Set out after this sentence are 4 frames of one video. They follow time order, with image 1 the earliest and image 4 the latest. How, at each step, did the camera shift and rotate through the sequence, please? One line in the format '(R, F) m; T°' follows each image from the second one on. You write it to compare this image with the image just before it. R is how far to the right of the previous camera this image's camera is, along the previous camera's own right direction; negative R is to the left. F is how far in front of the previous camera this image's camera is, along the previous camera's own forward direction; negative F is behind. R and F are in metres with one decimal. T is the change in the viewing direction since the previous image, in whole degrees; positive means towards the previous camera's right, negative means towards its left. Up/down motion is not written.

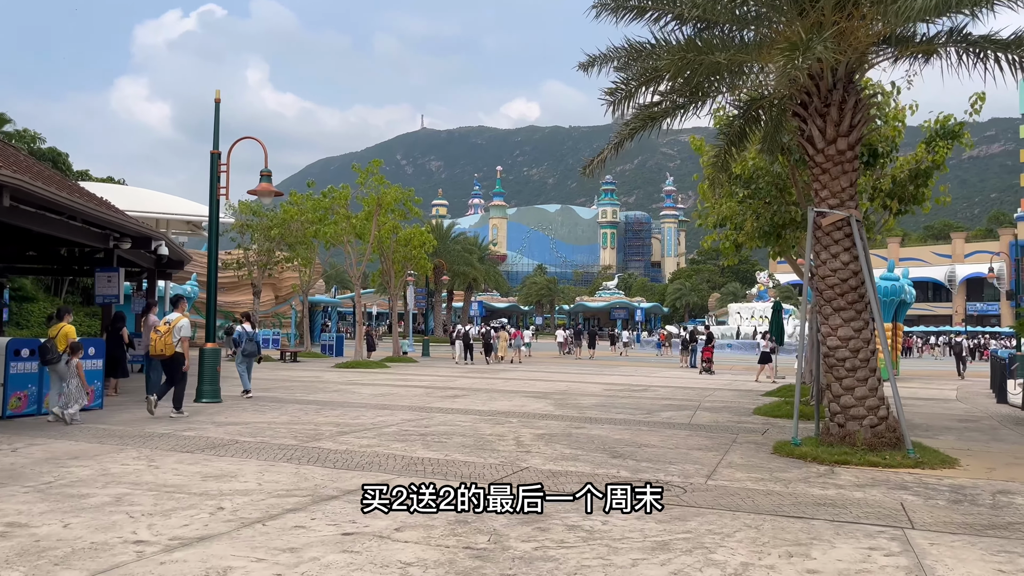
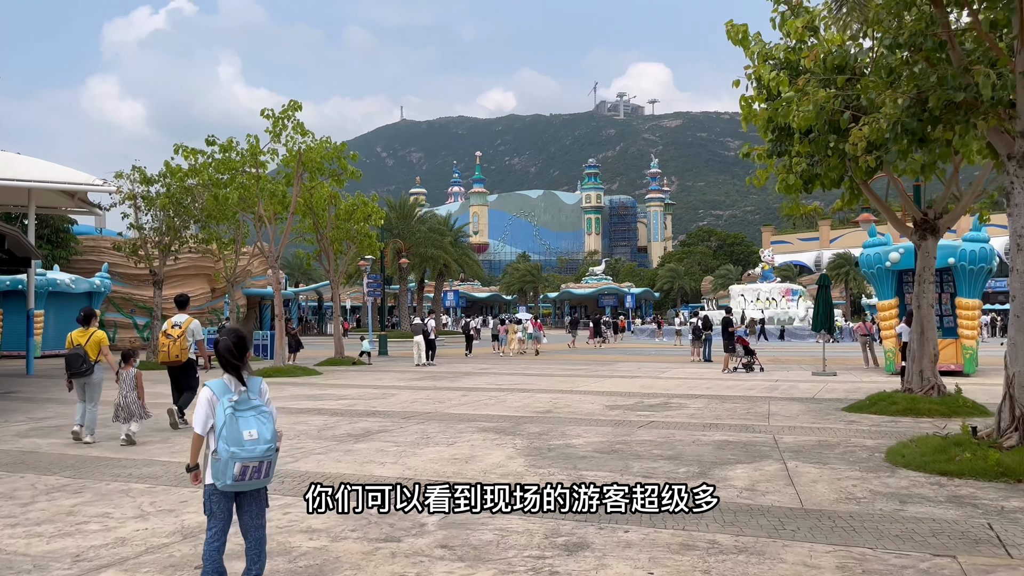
(+0.5, +6.5) m; +1°
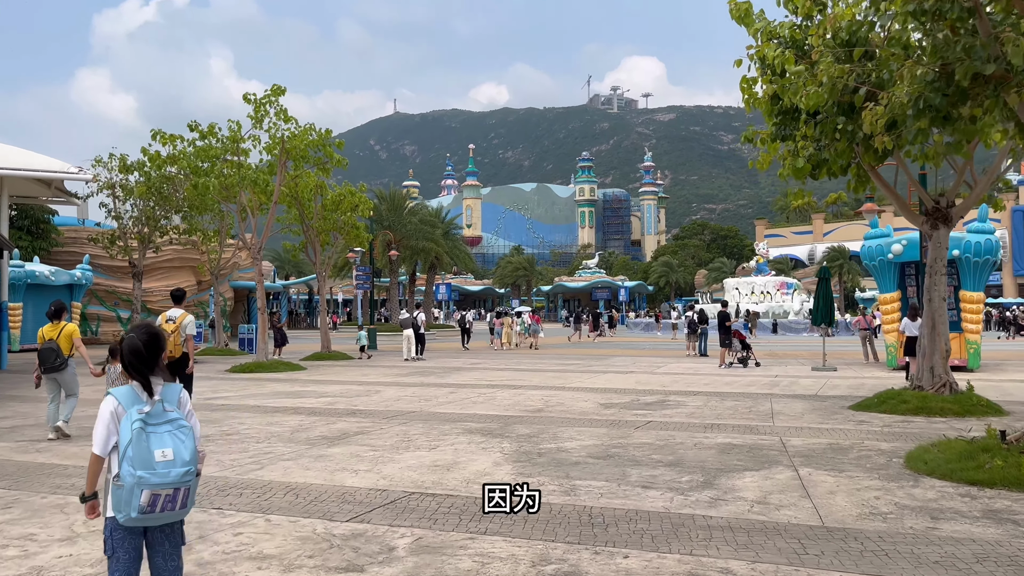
(+0.1, +0.7) m; 0°
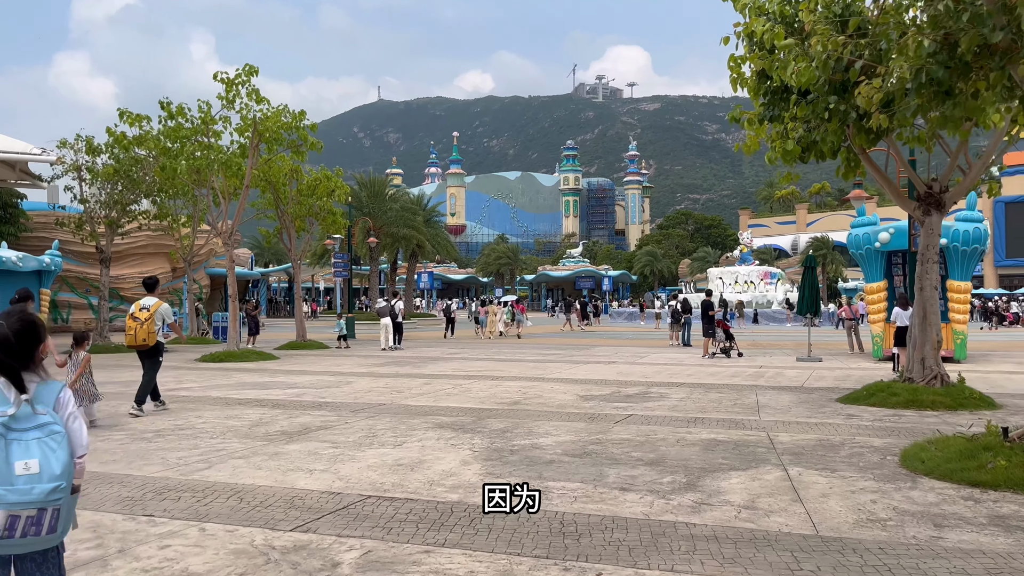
(+0.1, +0.5) m; +1°
